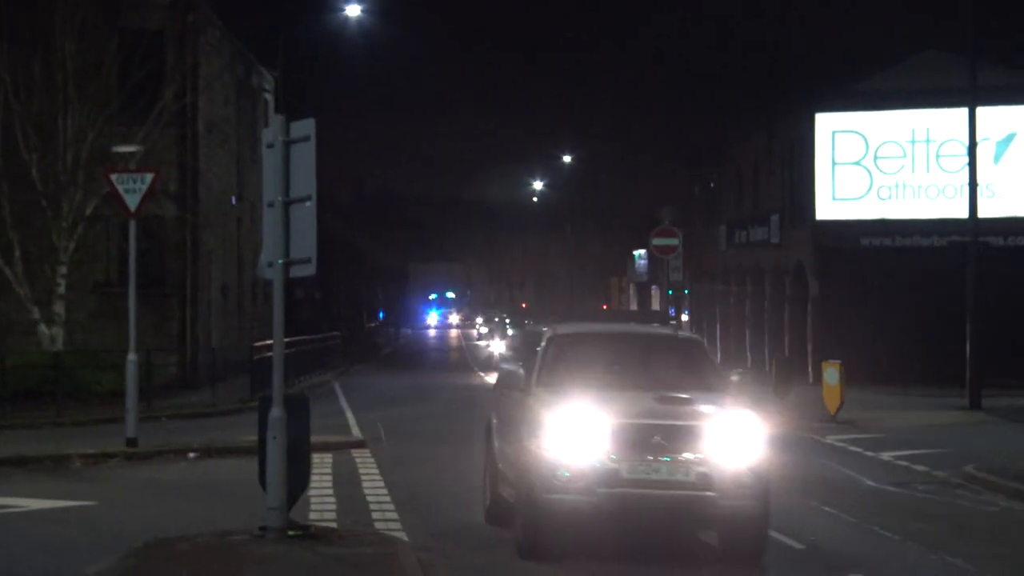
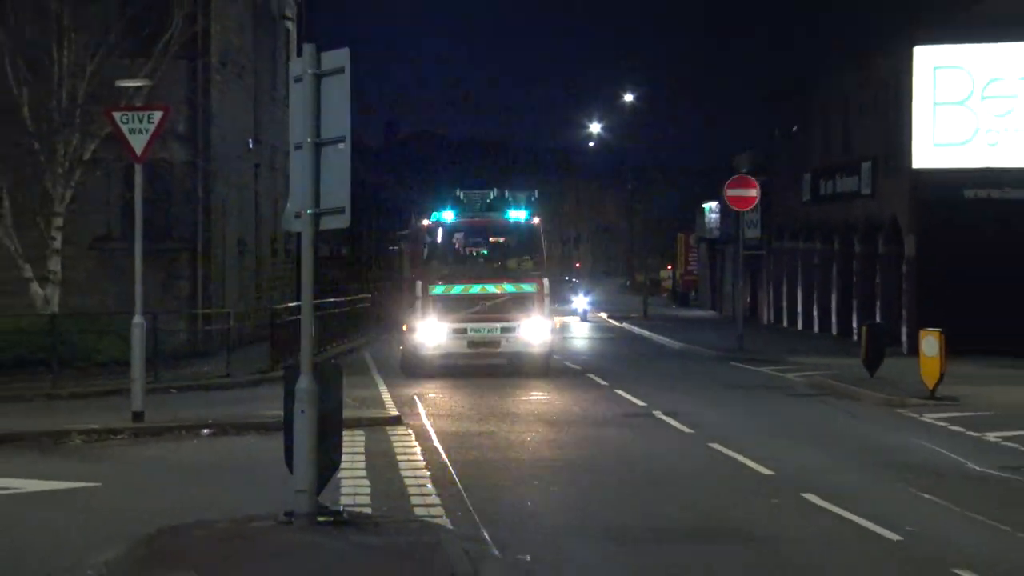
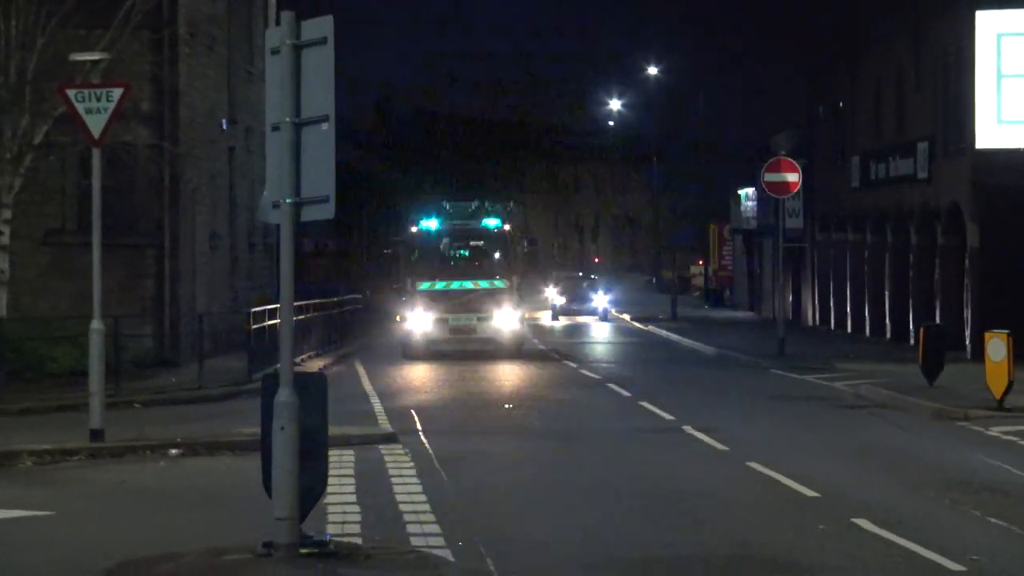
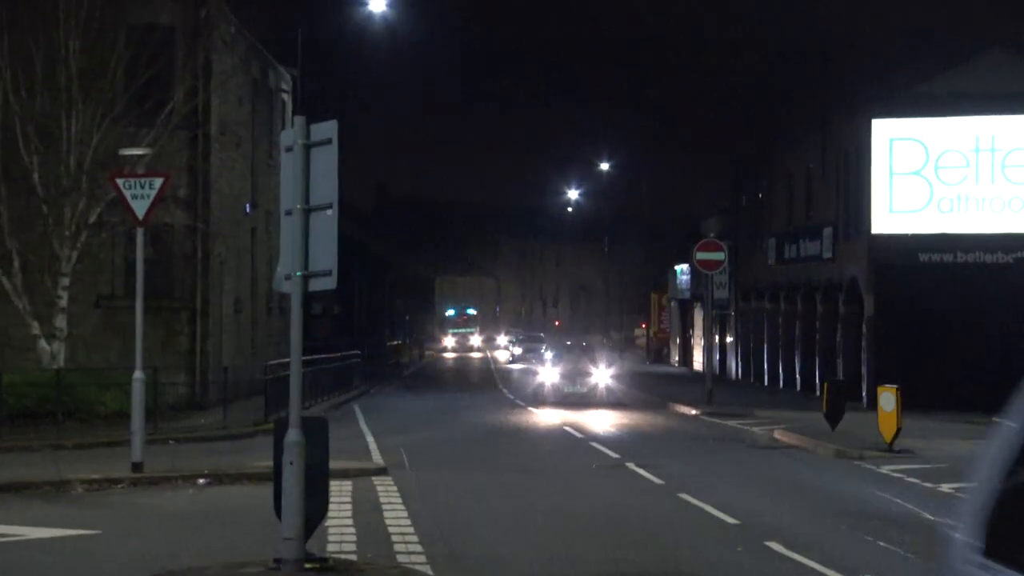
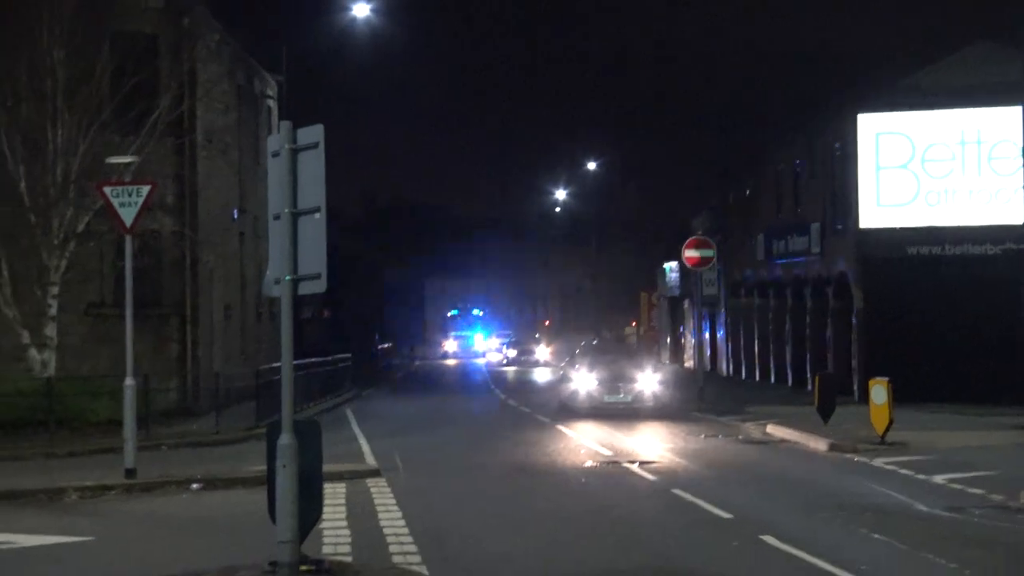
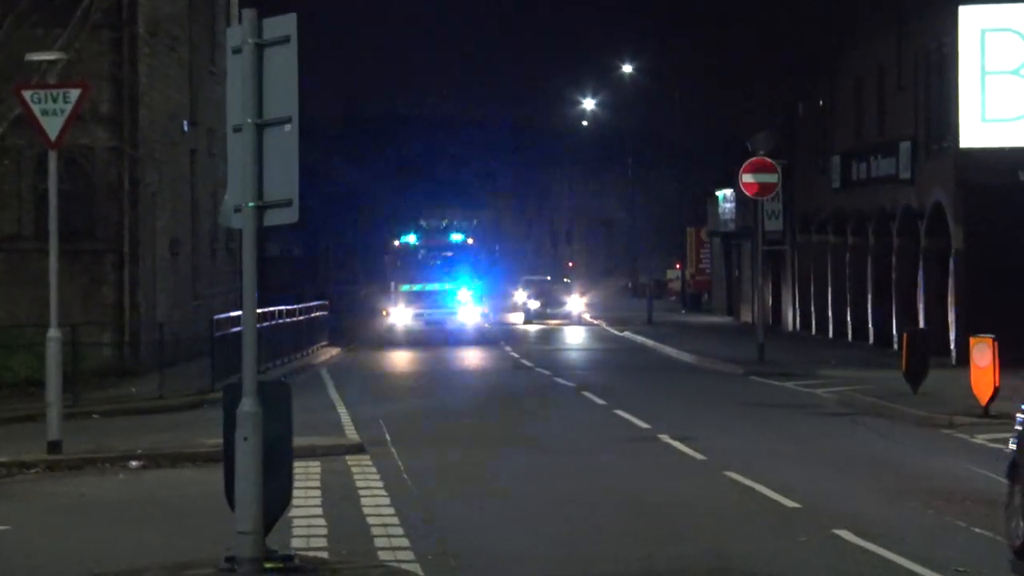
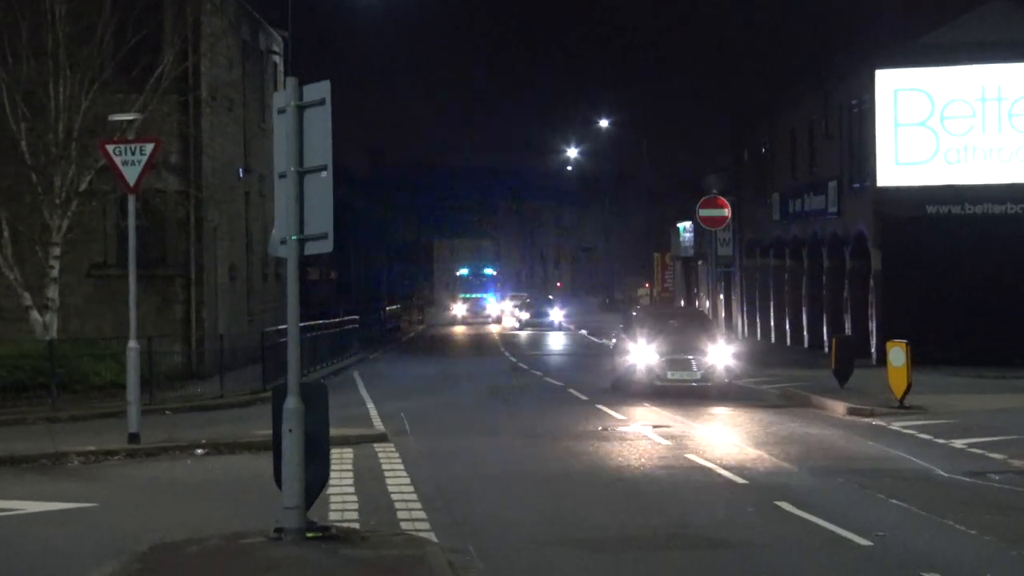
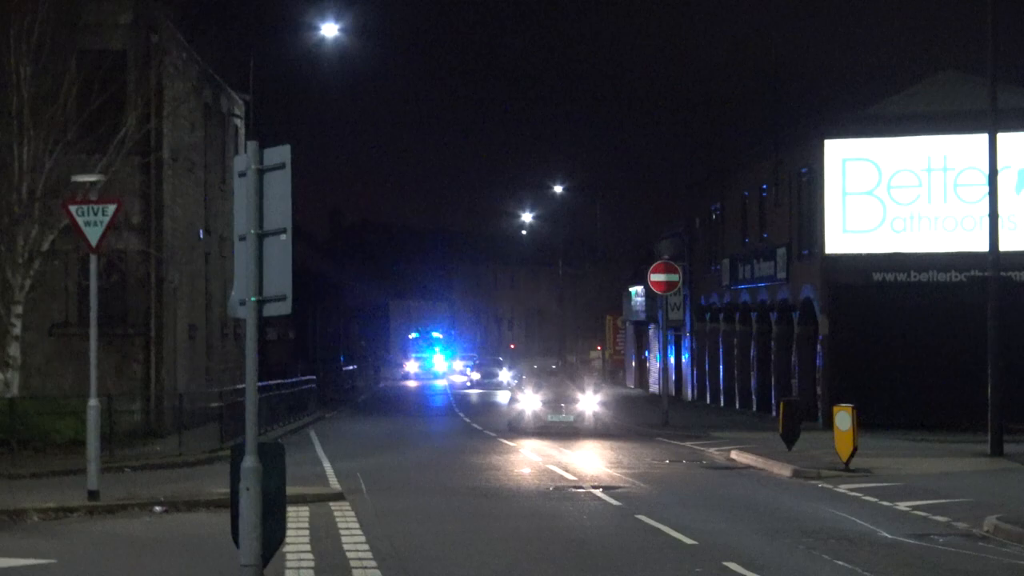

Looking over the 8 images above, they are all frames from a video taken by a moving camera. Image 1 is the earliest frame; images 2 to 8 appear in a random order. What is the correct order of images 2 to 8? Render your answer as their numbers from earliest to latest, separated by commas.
4, 8, 5, 7, 6, 3, 2
